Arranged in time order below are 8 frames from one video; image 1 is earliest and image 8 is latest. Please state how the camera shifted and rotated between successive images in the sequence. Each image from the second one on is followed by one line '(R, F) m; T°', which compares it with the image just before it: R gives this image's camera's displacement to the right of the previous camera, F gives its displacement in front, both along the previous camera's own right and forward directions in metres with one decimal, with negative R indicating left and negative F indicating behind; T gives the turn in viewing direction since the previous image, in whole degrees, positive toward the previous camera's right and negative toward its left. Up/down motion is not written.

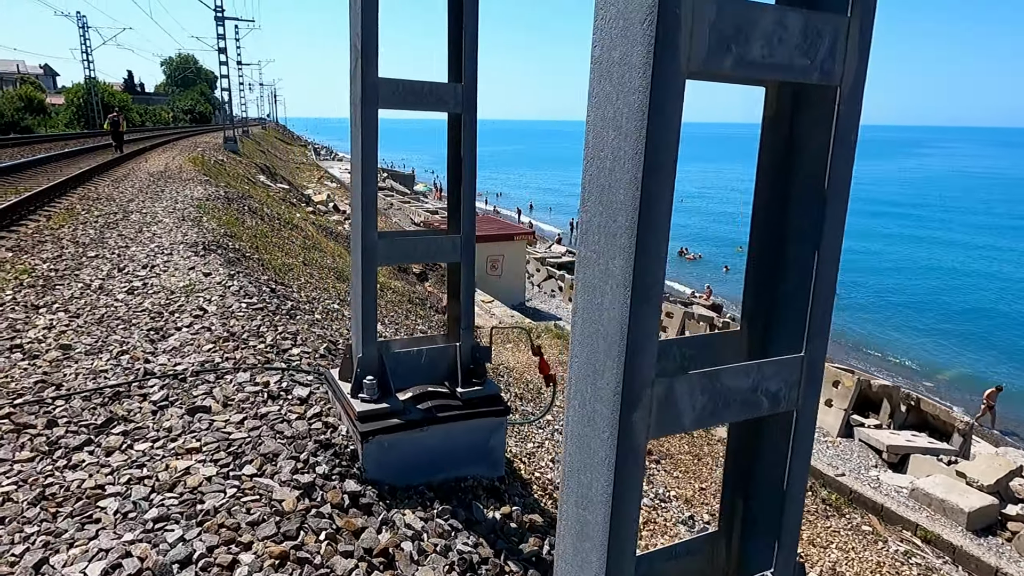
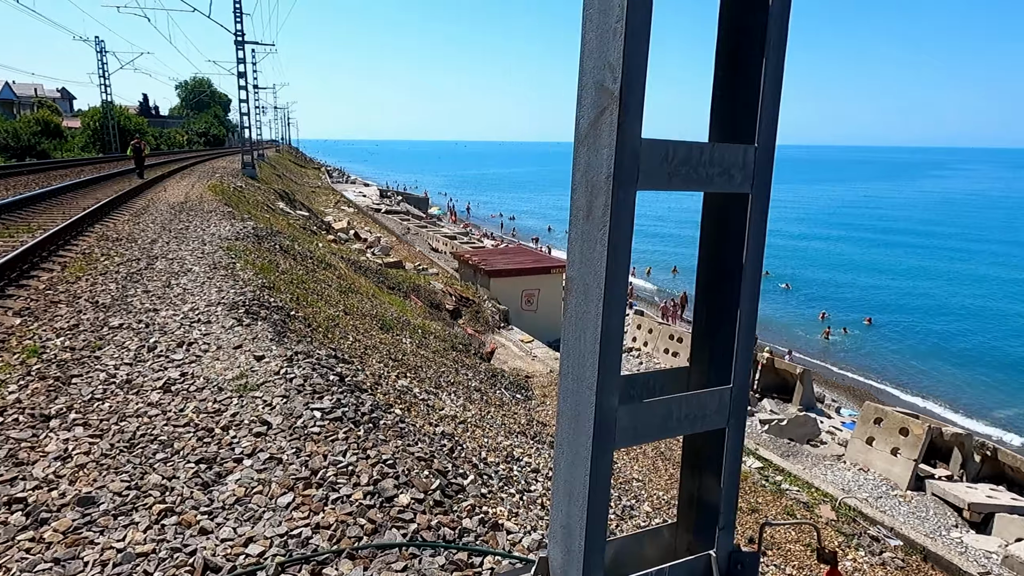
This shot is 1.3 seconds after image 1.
(-0.9, +1.3) m; -1°
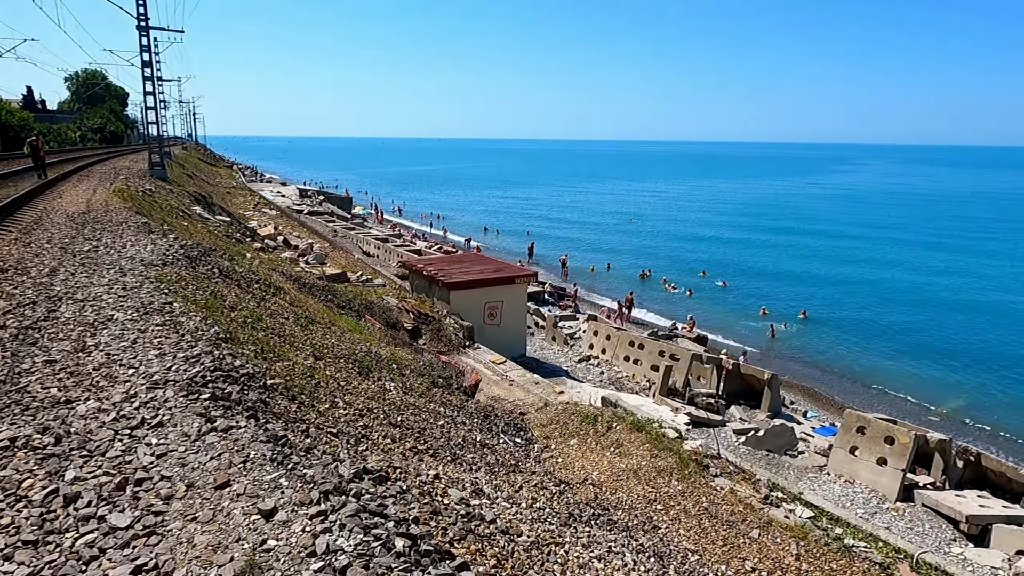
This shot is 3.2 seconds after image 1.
(-1.1, +2.0) m; +7°
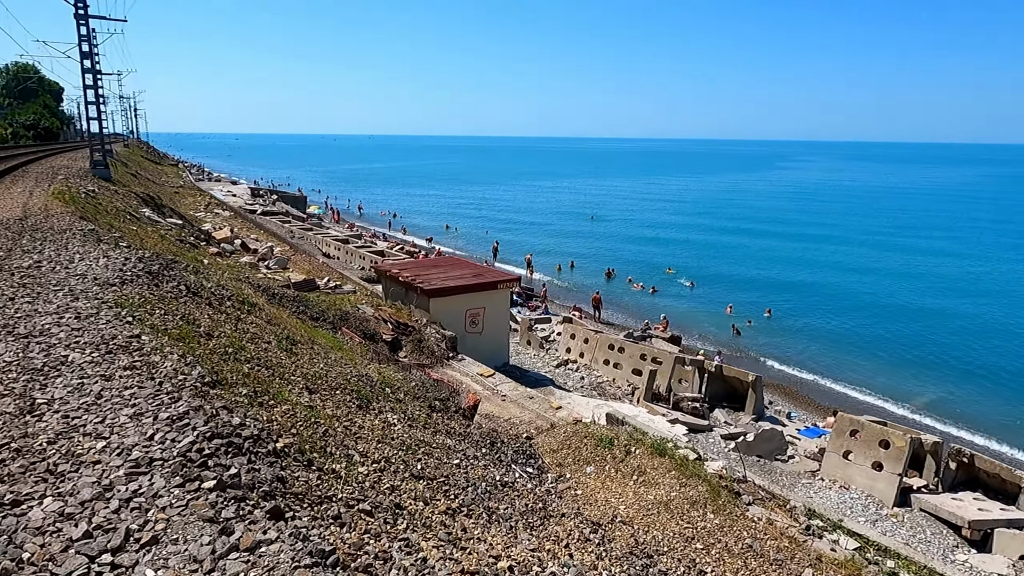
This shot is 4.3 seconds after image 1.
(-0.8, +1.1) m; +4°
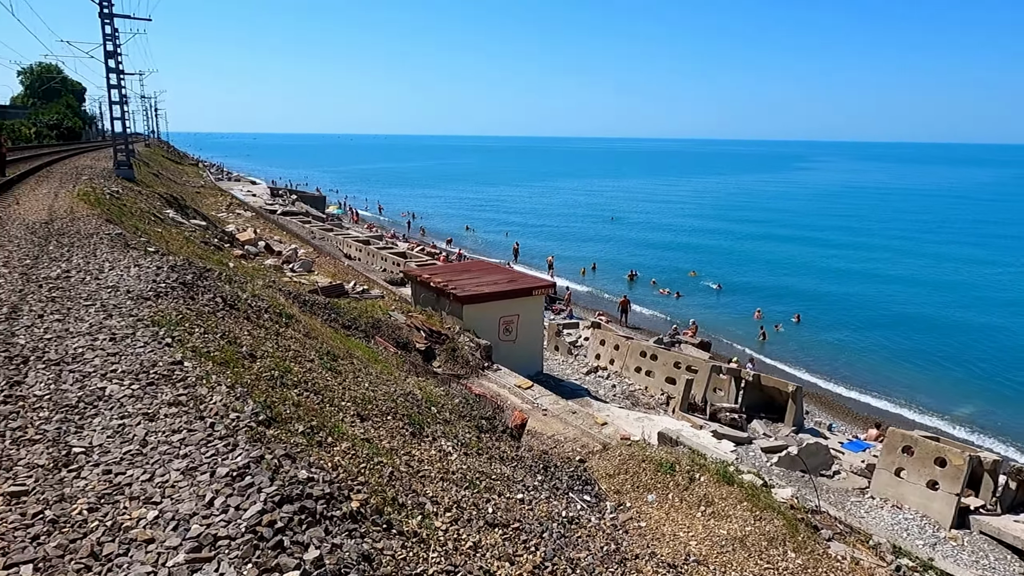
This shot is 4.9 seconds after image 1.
(-0.6, +0.7) m; -1°
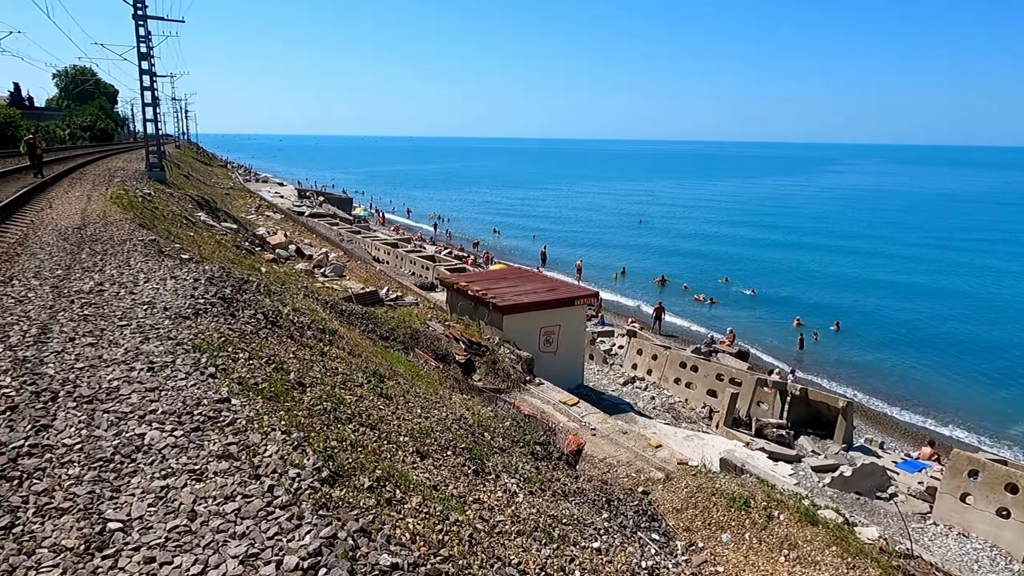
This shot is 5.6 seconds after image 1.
(-0.5, +0.7) m; -2°
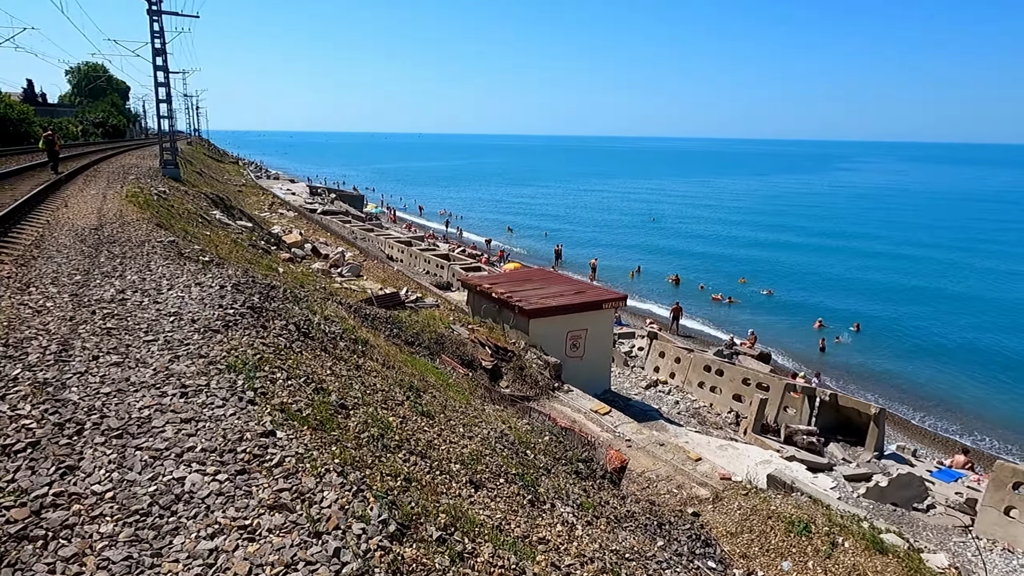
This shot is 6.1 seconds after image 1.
(-0.4, +0.5) m; -1°
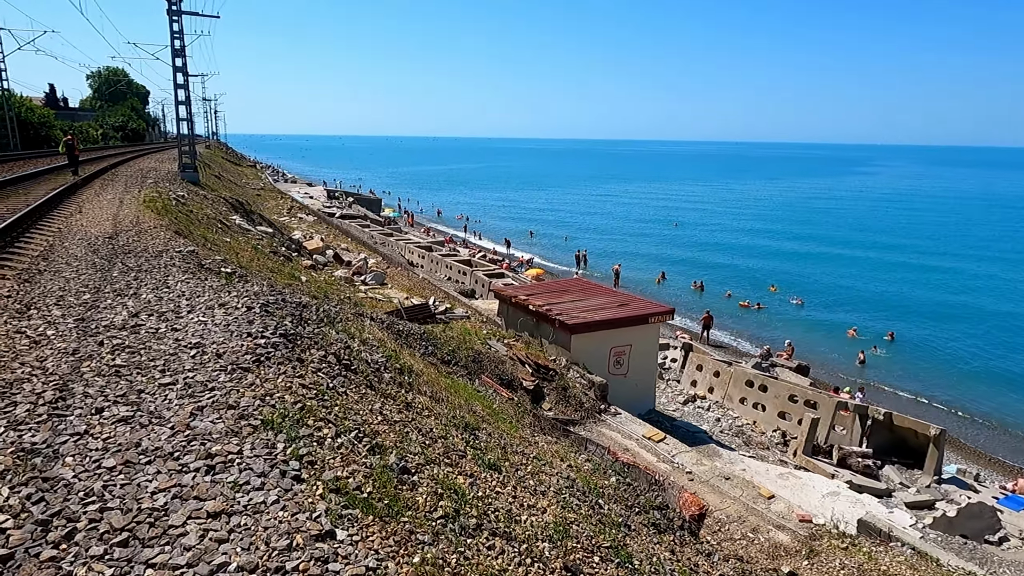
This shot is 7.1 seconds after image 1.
(-0.6, +1.1) m; -1°
